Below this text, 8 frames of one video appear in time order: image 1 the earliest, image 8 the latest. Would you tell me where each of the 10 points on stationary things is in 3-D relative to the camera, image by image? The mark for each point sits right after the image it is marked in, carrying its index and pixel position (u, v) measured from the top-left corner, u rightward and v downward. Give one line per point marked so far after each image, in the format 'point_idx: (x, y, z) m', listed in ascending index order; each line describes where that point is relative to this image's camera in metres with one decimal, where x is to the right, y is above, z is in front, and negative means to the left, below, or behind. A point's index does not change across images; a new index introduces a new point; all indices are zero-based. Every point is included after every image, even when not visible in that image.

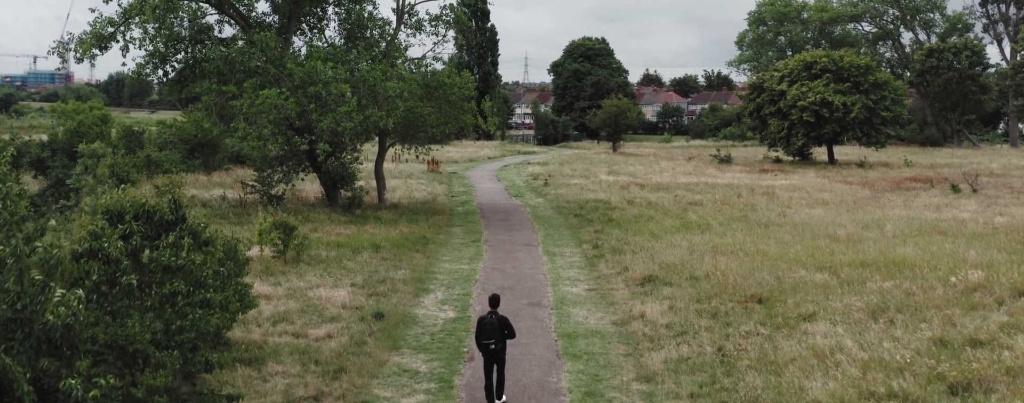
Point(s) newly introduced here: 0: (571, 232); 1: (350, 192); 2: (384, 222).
0: (+1.2, -0.6, +15.9) m
1: (-3.8, +0.2, +18.3) m
2: (-2.6, -0.5, +16.1) m
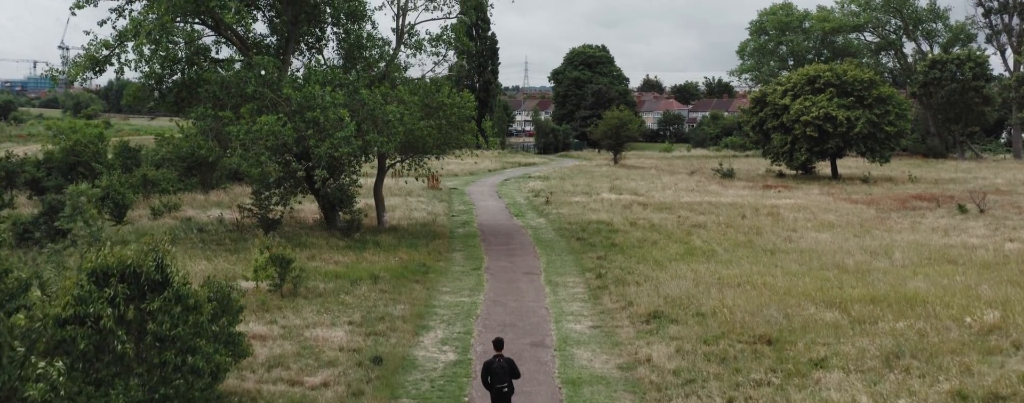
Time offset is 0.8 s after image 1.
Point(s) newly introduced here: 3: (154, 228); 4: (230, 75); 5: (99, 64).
0: (+1.2, -1.1, +15.6) m
1: (-3.7, -0.3, +18.0) m
2: (-2.6, -1.0, +15.8) m
3: (-8.0, -0.6, +17.5) m
4: (-5.4, +2.4, +15.0) m
5: (-8.4, +2.7, +15.8) m
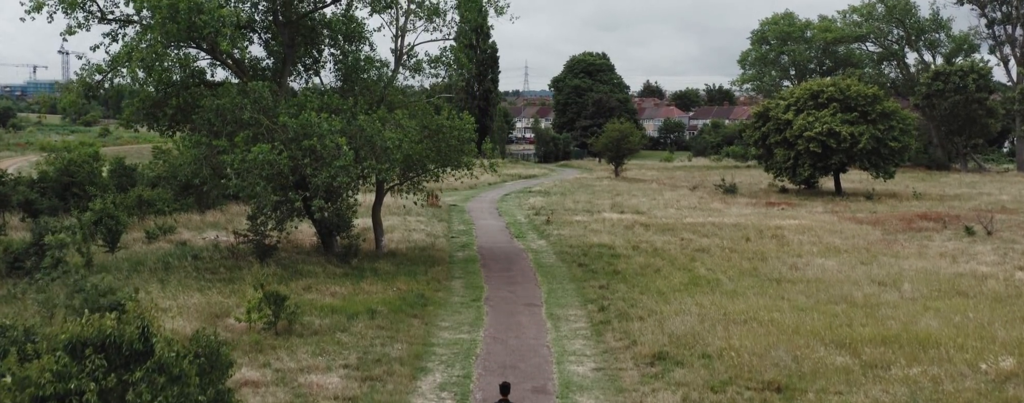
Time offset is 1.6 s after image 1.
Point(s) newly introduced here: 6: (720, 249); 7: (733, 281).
0: (+1.2, -1.7, +15.3) m
1: (-3.7, -0.9, +17.7) m
2: (-2.6, -1.5, +15.5) m
3: (-8.0, -1.2, +17.2) m
4: (-5.4, +1.9, +14.7) m
5: (-8.3, +2.2, +15.5) m
6: (+4.9, -1.1, +18.4) m
7: (+4.3, -1.5, +15.1) m
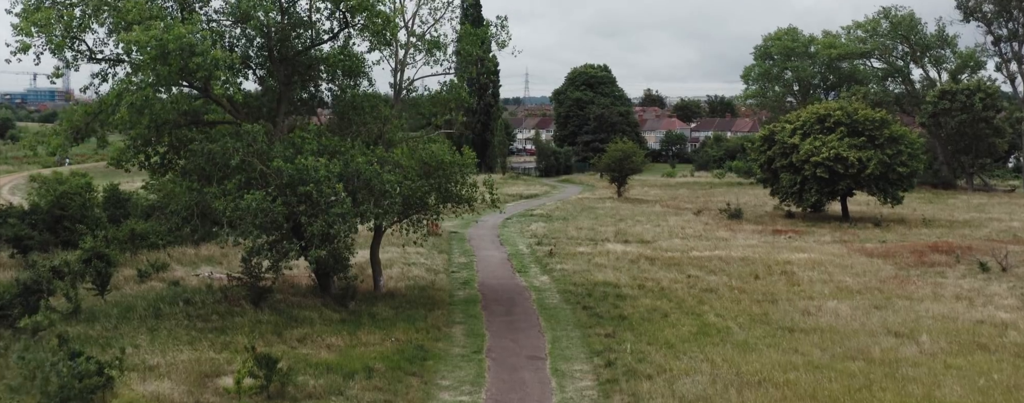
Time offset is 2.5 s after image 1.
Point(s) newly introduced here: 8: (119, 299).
0: (+1.3, -2.6, +14.8) m
1: (-3.7, -1.7, +17.2) m
2: (-2.5, -2.4, +15.0) m
3: (-7.9, -2.0, +16.6) m
4: (-5.4, +1.0, +14.2) m
5: (-8.3, +1.3, +15.0) m
6: (+5.0, -2.0, +17.9) m
7: (+4.3, -2.4, +14.6) m
8: (-8.3, -2.1, +16.5) m
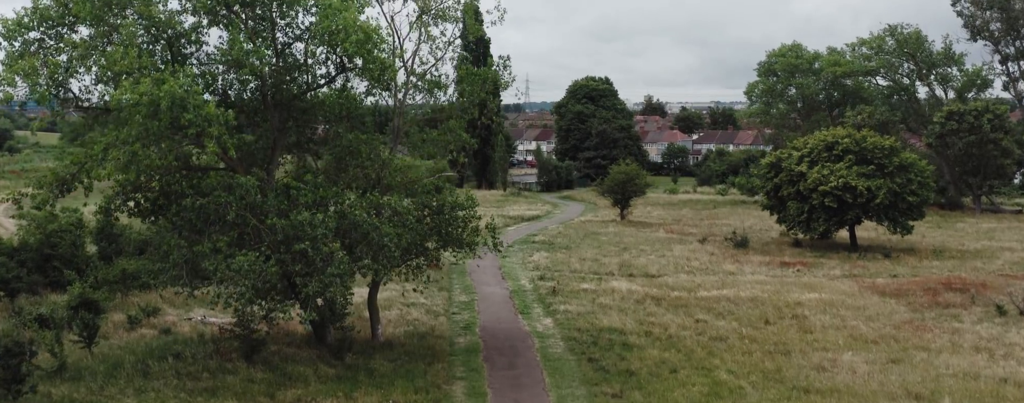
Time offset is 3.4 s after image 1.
0: (+1.3, -3.5, +14.2) m
1: (-3.6, -2.7, +16.6) m
2: (-2.5, -3.4, +14.4) m
3: (-7.9, -3.0, +16.0) m
4: (-5.3, +0.1, +13.6) m
5: (-8.2, +0.4, +14.4) m
6: (+5.0, -3.0, +17.3) m
7: (+4.4, -3.4, +14.0) m
8: (-8.2, -3.0, +15.9) m
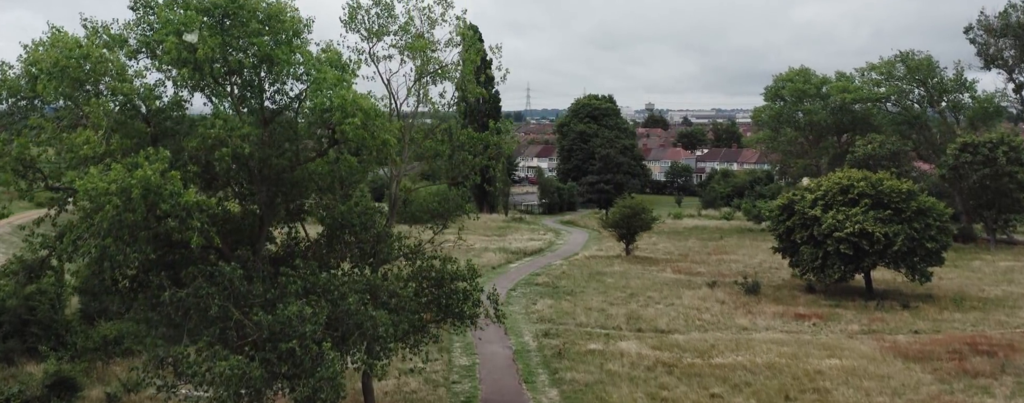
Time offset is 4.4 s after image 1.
0: (+1.4, -5.0, +13.1) m
1: (-3.5, -4.2, +15.5) m
2: (-2.4, -4.8, +13.3) m
3: (-7.8, -4.5, +14.9) m
4: (-5.2, -1.4, +12.5) m
5: (-8.1, -1.1, +13.4) m
6: (+5.1, -4.5, +16.2) m
7: (+4.5, -4.9, +12.8) m
8: (-8.2, -4.5, +14.8) m
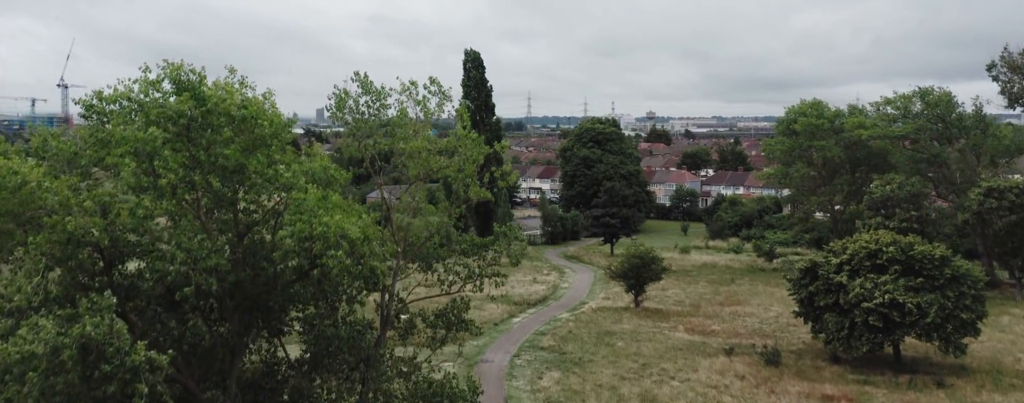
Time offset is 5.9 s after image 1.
0: (+1.6, -7.1, +11.2) m
1: (-3.4, -6.3, +13.6) m
2: (-2.3, -6.9, +11.4) m
3: (-7.7, -6.5, +13.1) m
4: (-5.1, -3.5, +10.7) m
5: (-8.0, -3.2, +11.5) m
6: (+5.2, -6.6, +14.3) m
7: (+4.6, -6.9, +11.0) m
8: (-8.0, -6.6, +13.0) m
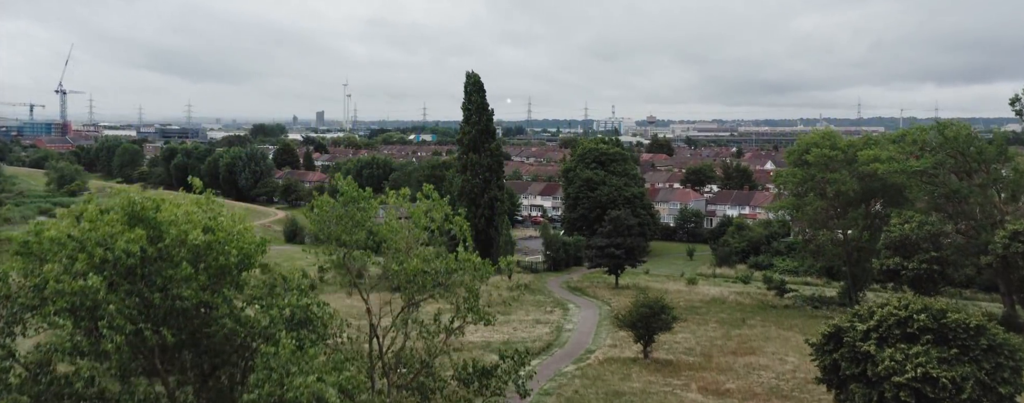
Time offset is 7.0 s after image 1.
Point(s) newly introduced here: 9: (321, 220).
0: (+1.7, -9.0, +9.5) m
1: (-3.3, -8.2, +11.9) m
2: (-2.2, -8.8, +9.6) m
3: (-7.6, -8.5, +11.3) m
4: (-5.0, -5.4, +8.9) m
5: (-7.9, -5.1, +9.8) m
6: (+5.3, -8.5, +12.5) m
7: (+4.7, -8.8, +9.2) m
8: (-7.9, -8.5, +11.2) m
9: (-3.0, -0.3, +12.5) m
